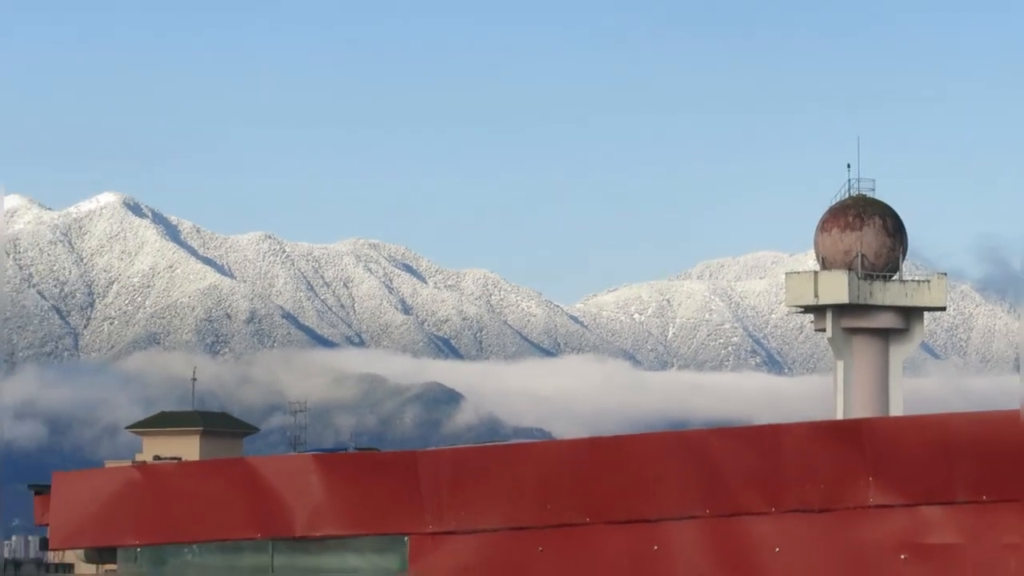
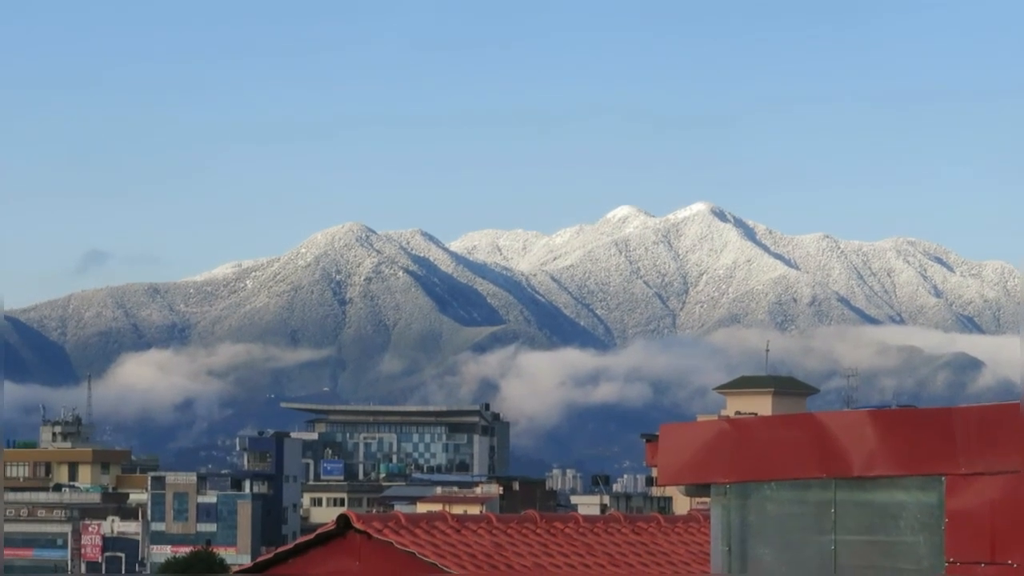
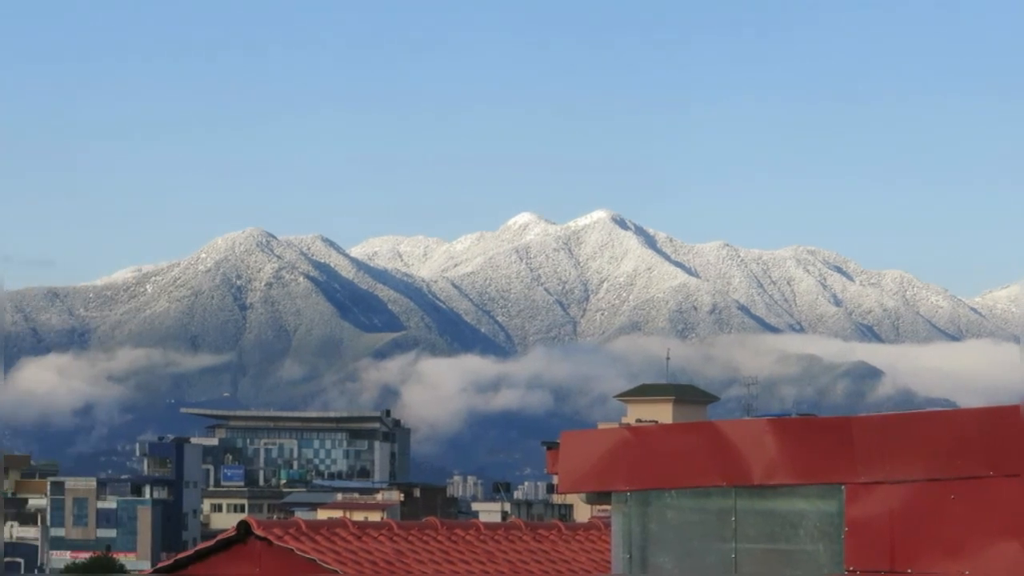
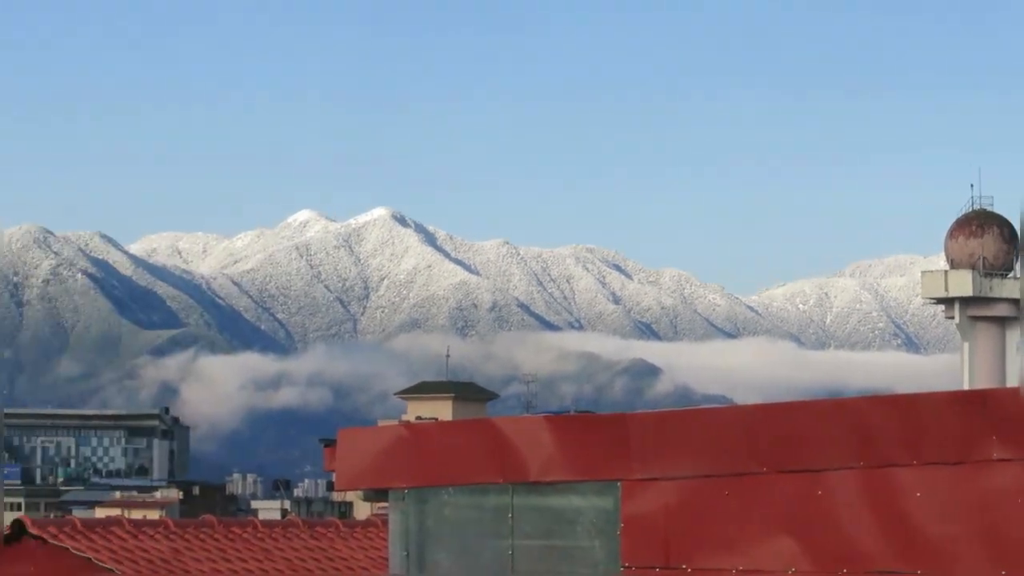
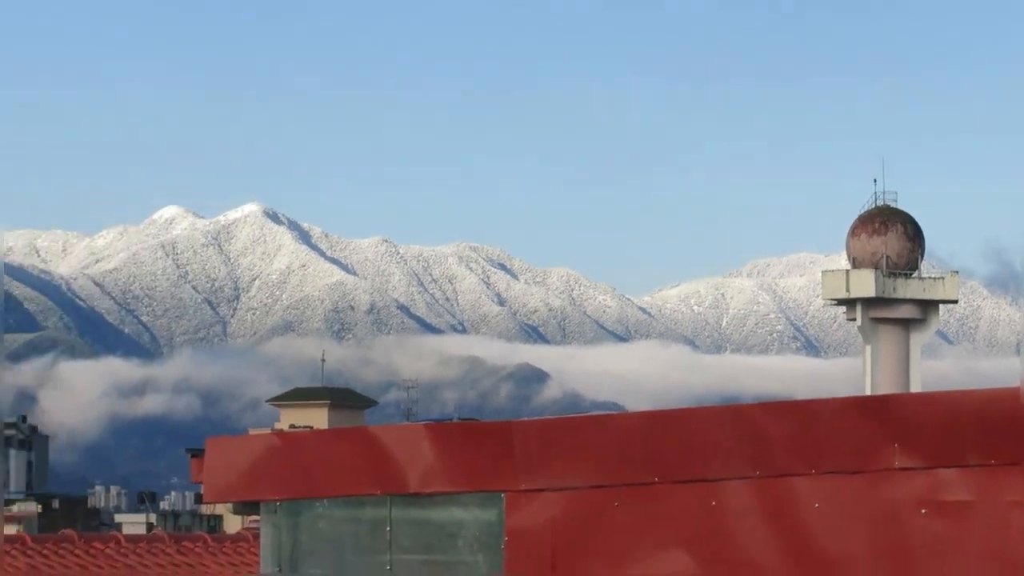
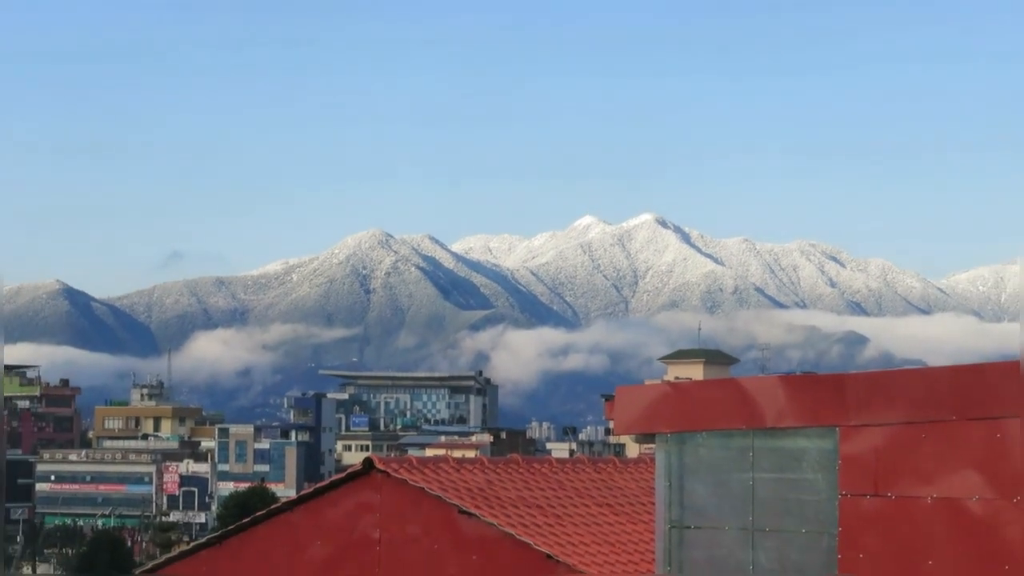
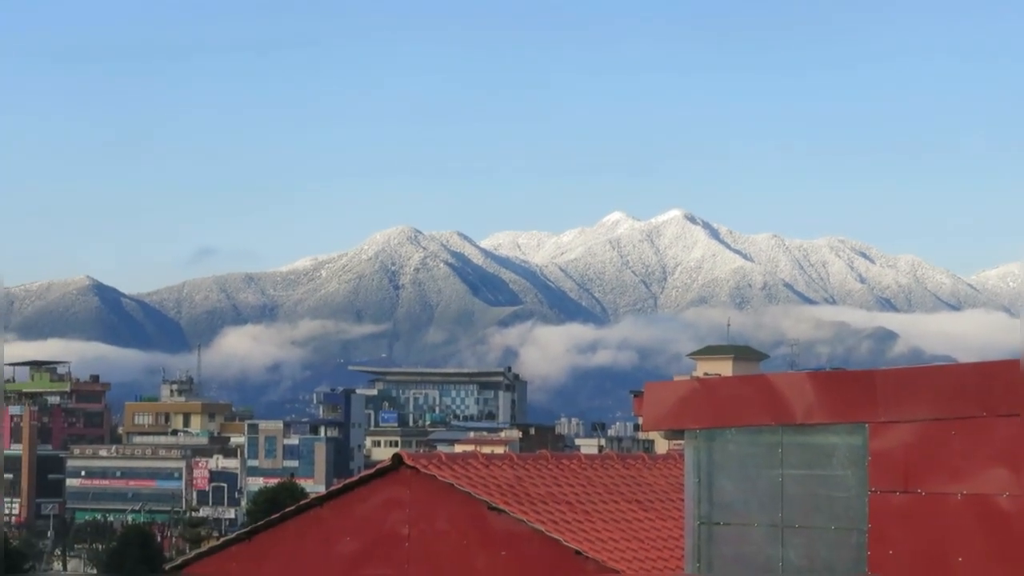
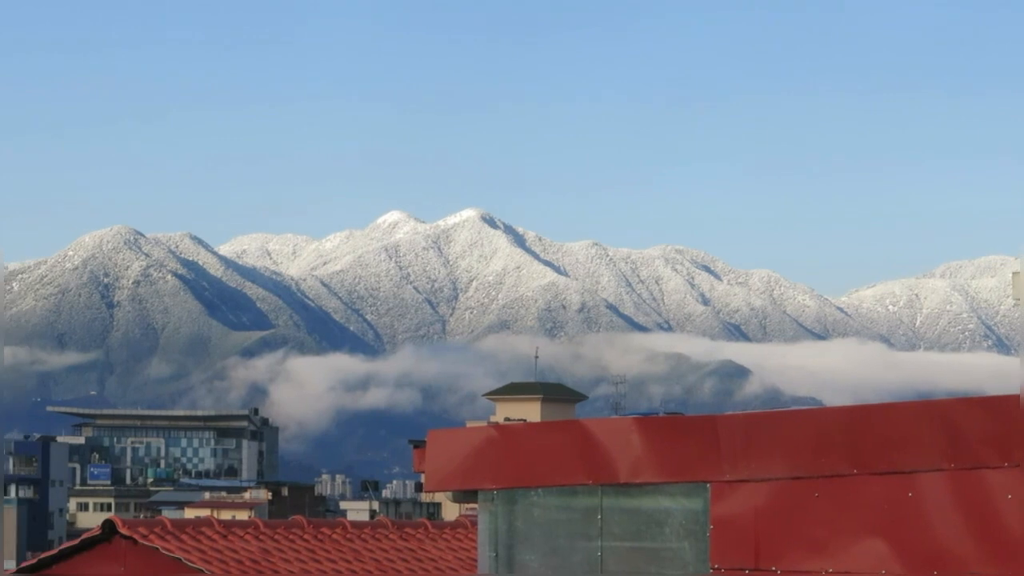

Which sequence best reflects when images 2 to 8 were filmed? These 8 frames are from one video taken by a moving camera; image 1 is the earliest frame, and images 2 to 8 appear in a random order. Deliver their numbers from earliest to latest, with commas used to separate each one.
5, 4, 8, 3, 2, 6, 7
